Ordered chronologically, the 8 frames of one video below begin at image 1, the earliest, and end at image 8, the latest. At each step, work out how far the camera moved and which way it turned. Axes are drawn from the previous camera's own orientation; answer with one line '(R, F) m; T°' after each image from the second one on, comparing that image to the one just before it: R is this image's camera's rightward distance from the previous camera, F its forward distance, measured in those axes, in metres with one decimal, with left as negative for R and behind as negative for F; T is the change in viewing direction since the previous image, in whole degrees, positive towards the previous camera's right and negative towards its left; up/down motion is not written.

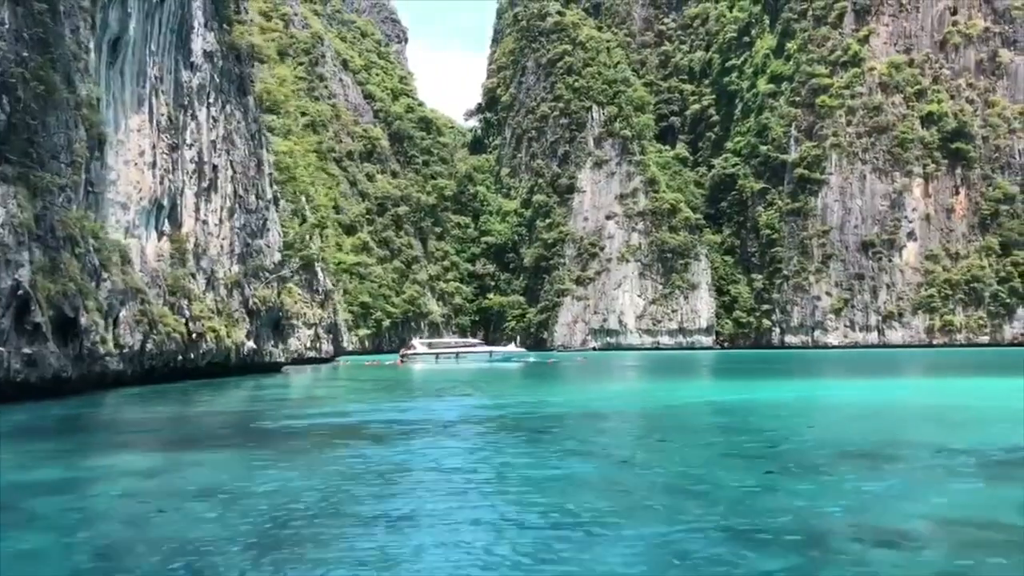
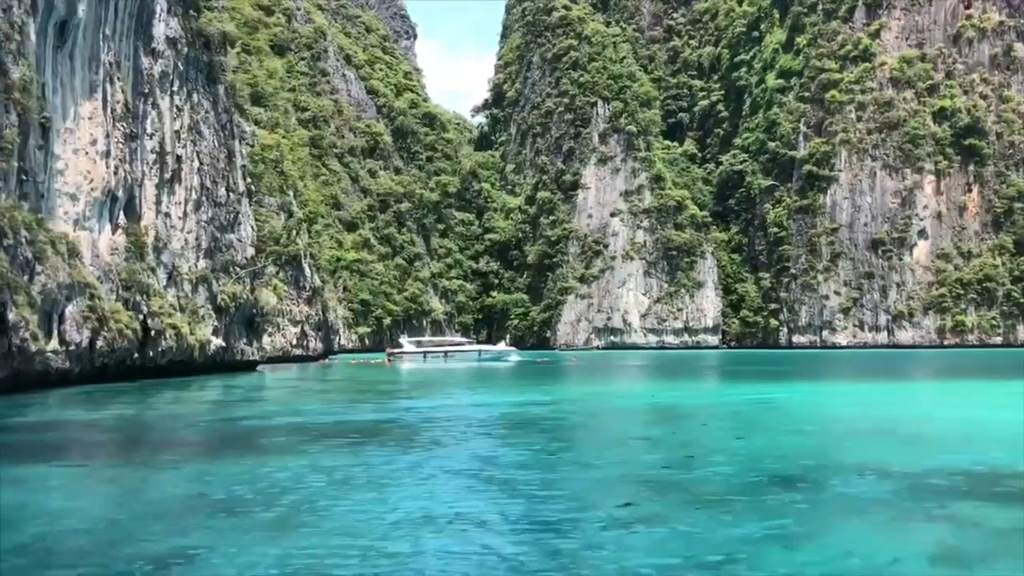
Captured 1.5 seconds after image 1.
(+0.7, +0.9) m; -1°
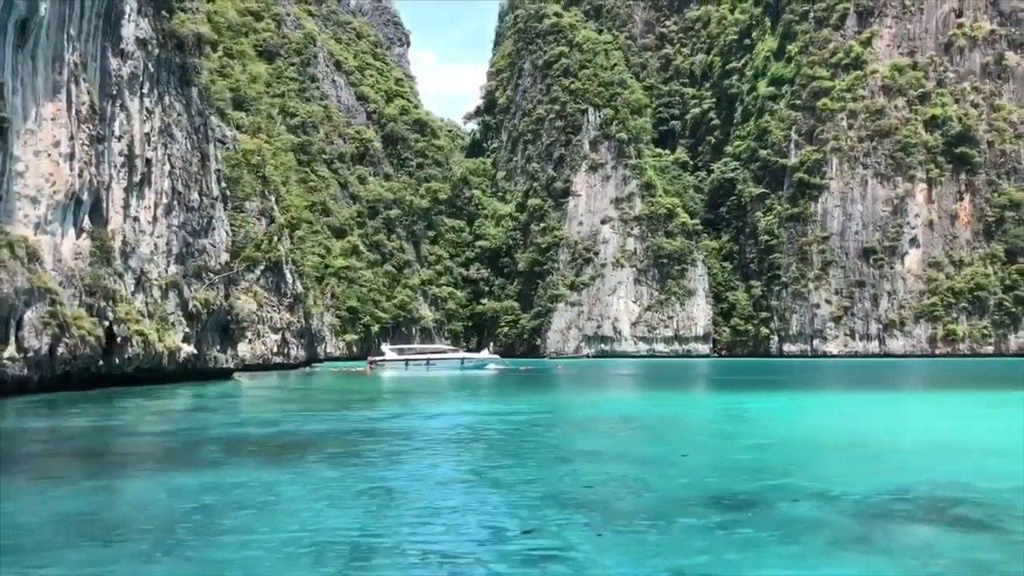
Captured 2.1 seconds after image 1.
(+0.4, +0.4) m; 0°
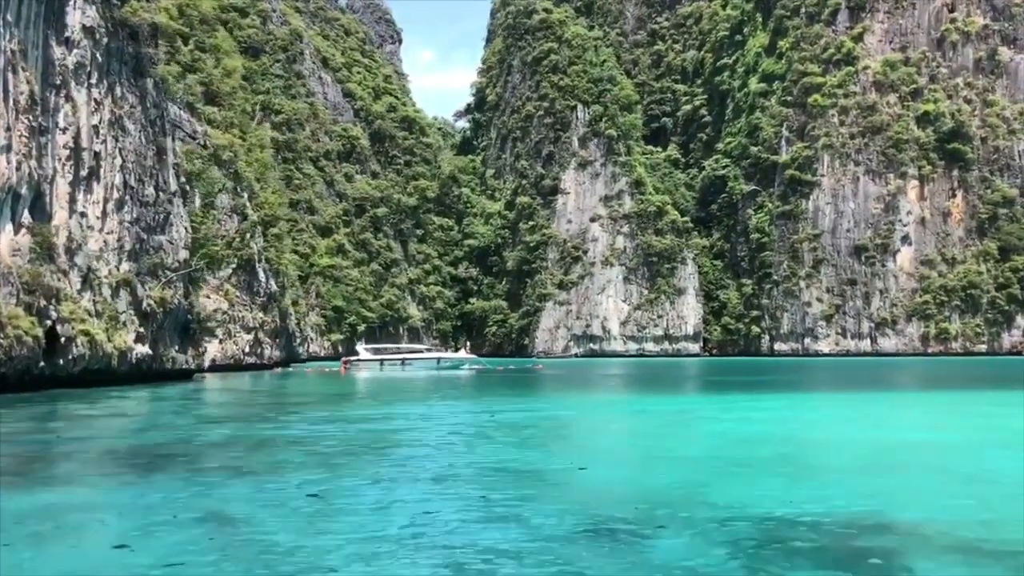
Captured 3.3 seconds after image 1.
(+0.6, +0.7) m; 0°
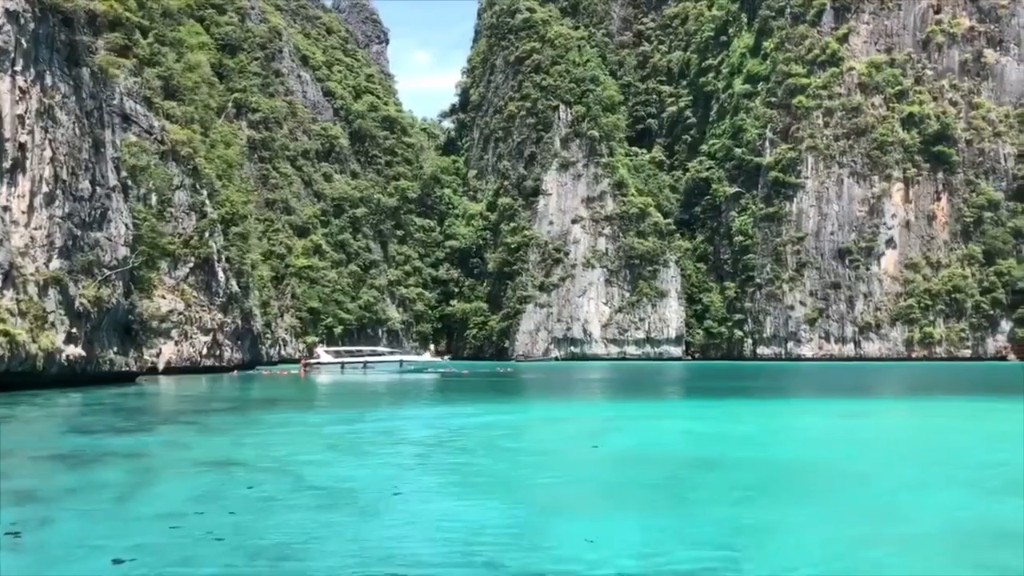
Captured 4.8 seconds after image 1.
(+0.8, +0.8) m; 0°
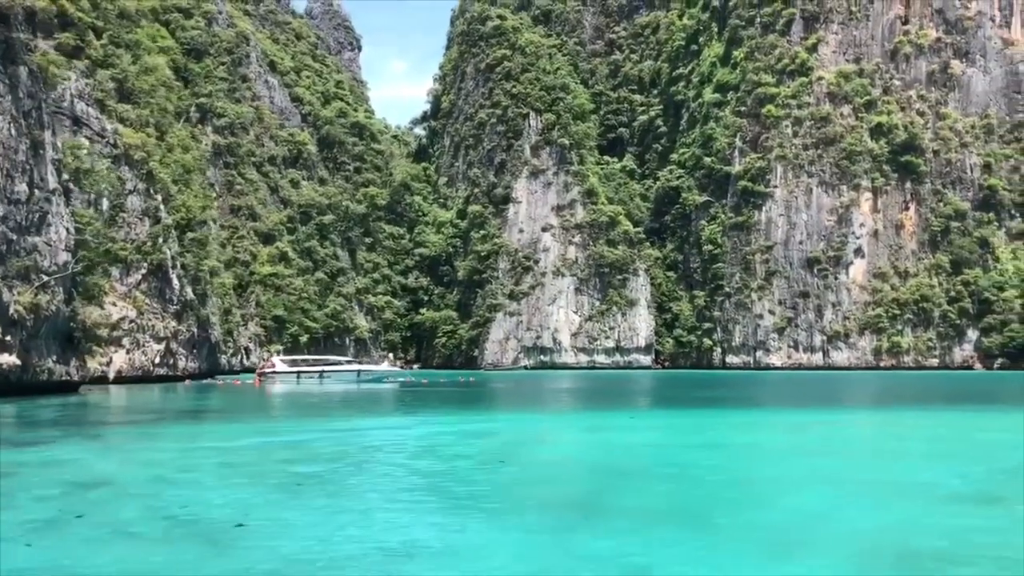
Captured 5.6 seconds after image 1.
(+0.5, +0.4) m; +1°
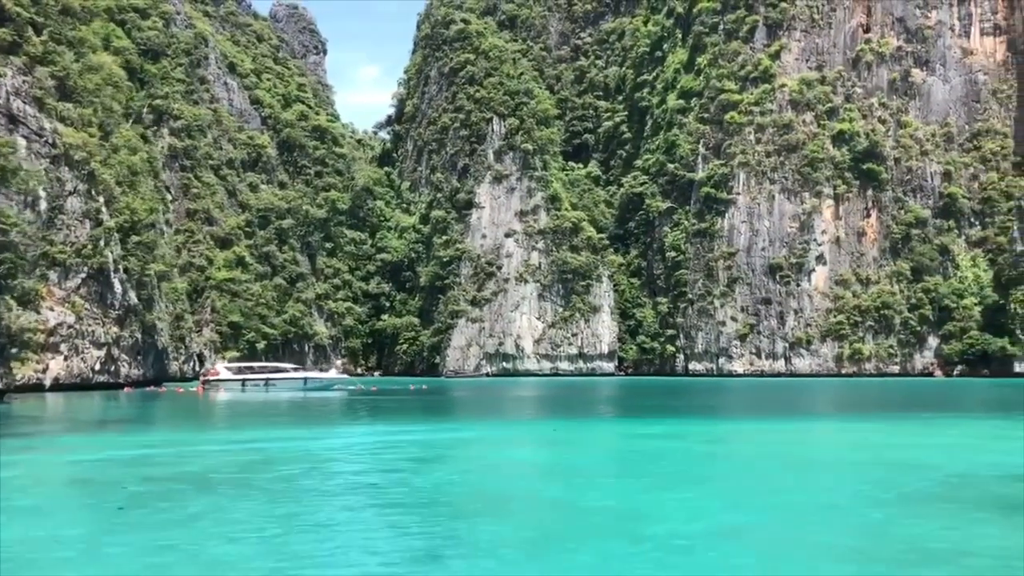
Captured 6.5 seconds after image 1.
(+0.5, +0.6) m; +2°
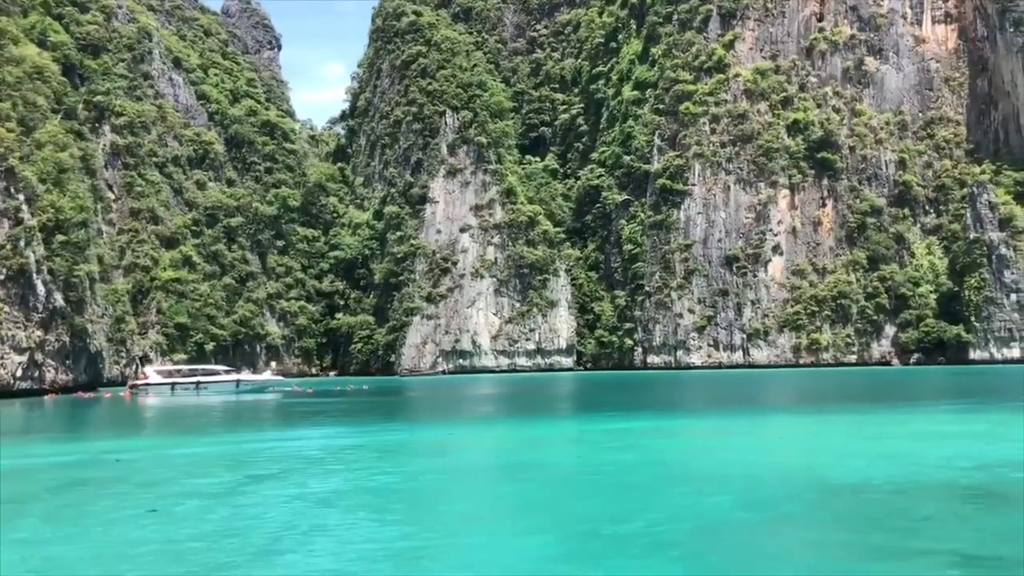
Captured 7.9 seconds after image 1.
(+0.7, +0.9) m; +2°
